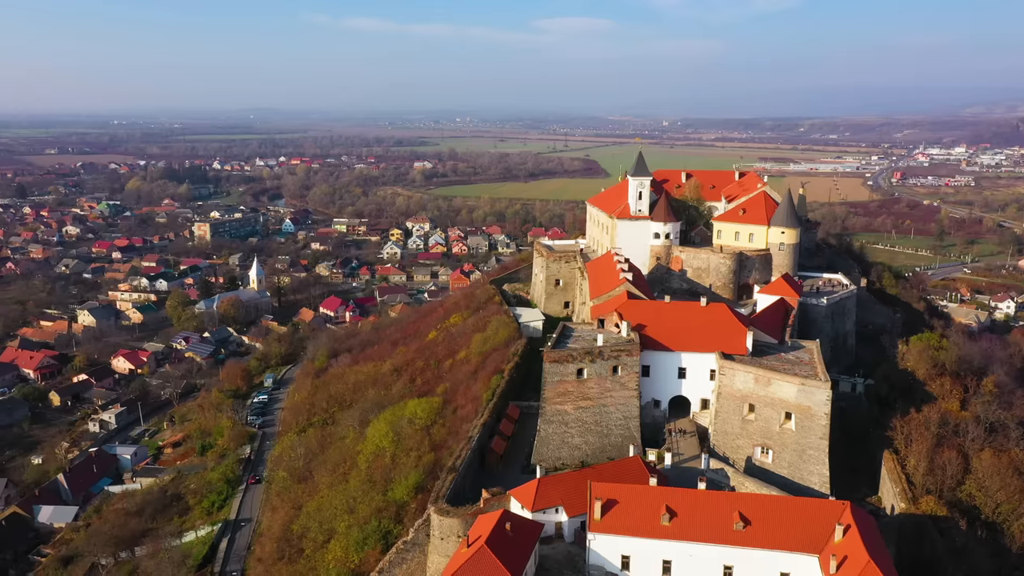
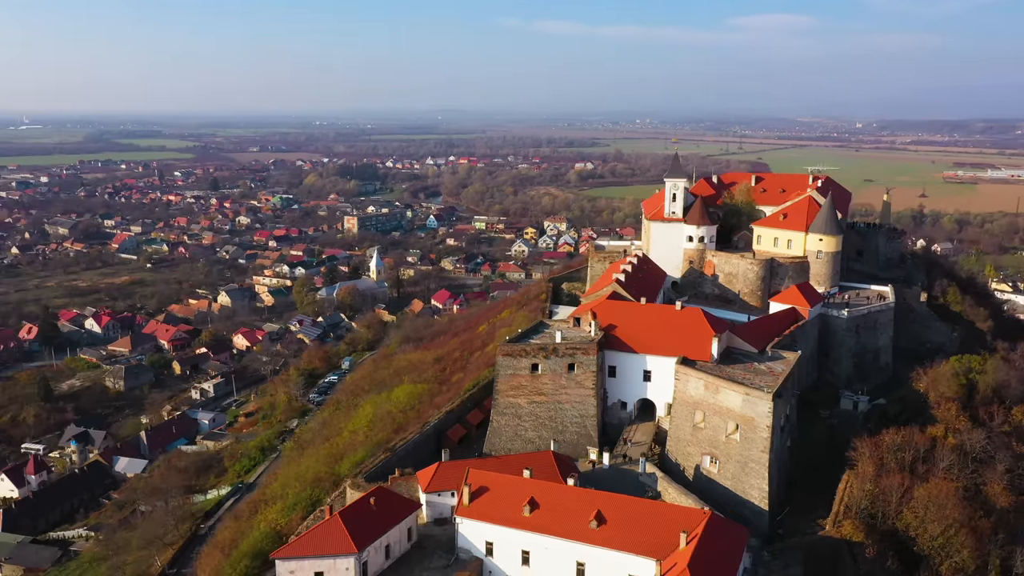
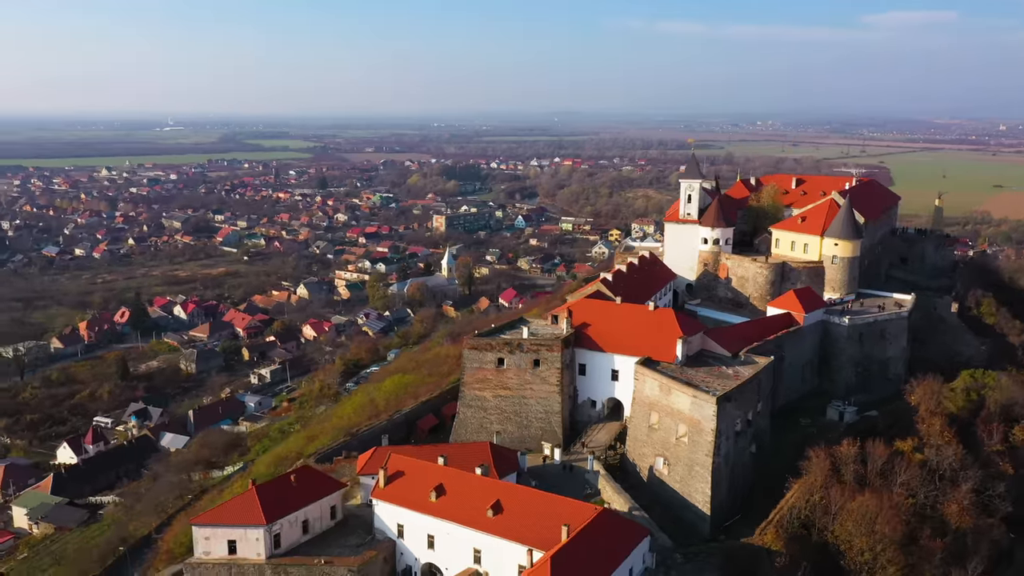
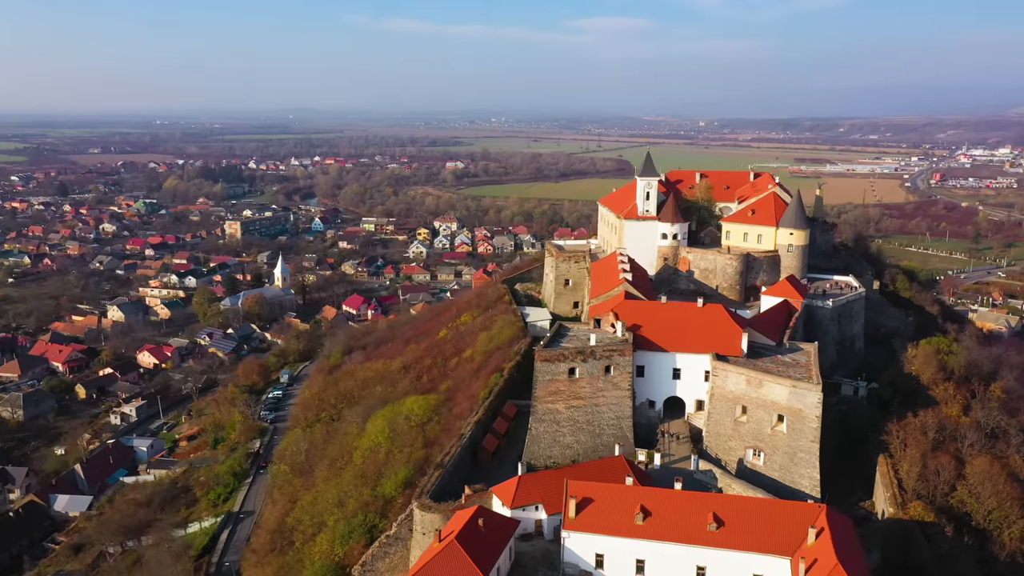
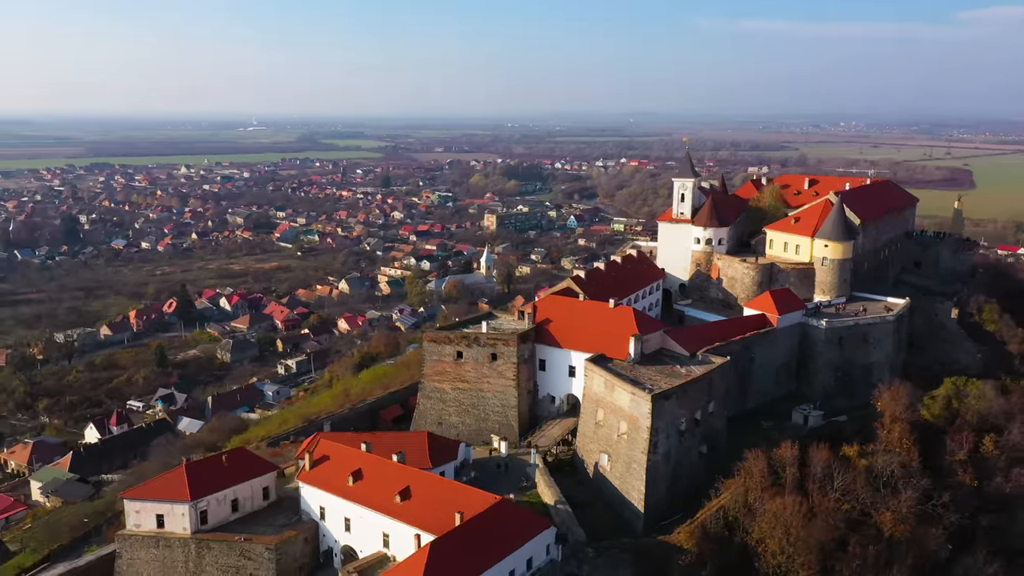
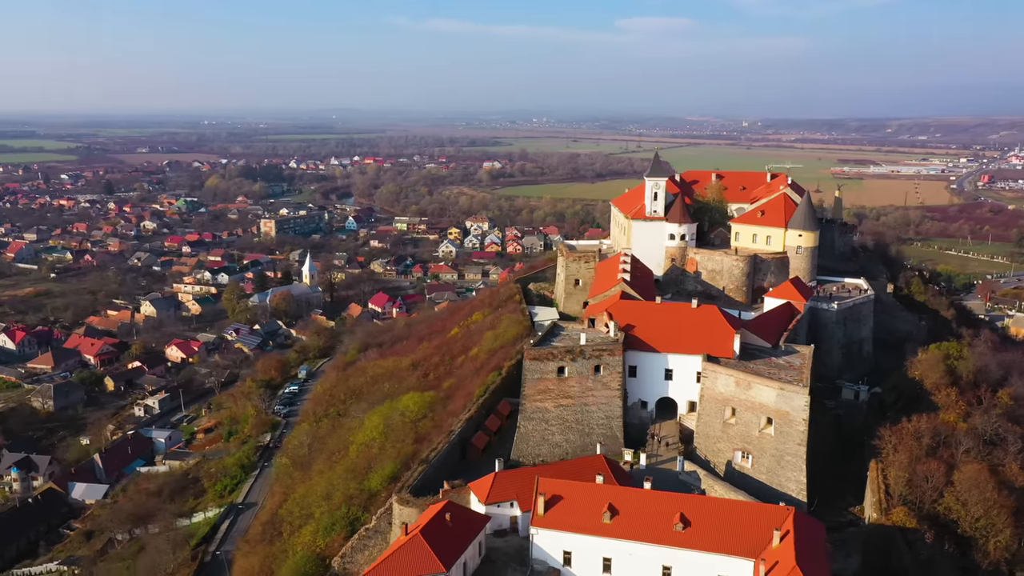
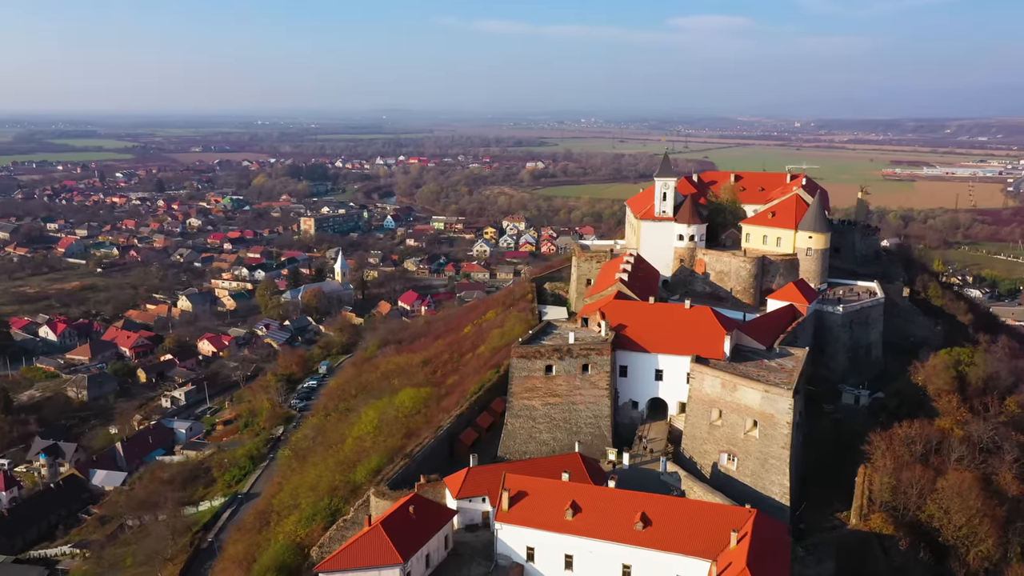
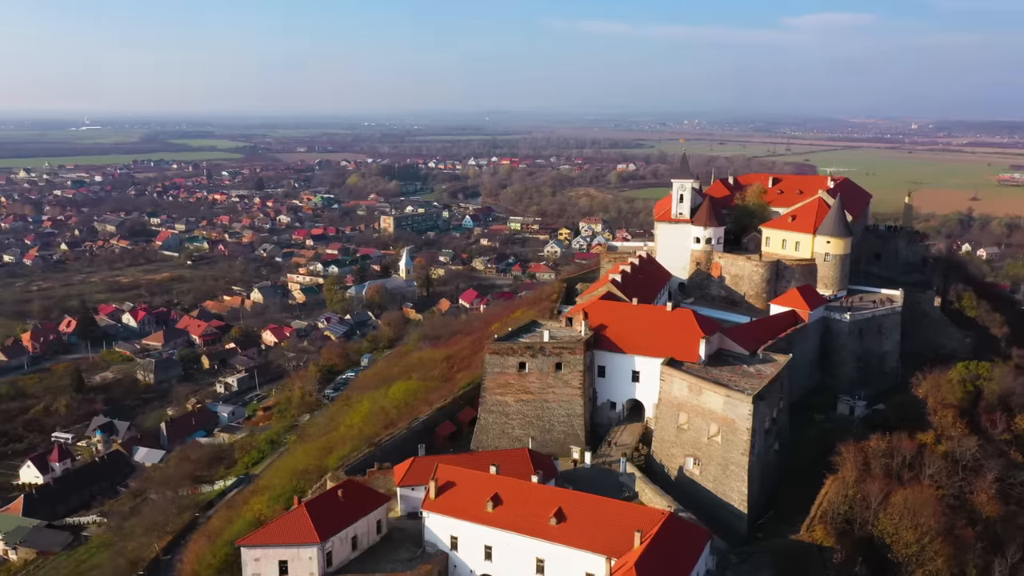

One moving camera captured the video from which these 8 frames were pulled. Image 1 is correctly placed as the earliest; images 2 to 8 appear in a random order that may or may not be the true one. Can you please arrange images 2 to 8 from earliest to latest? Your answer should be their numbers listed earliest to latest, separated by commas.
4, 6, 7, 2, 8, 3, 5
